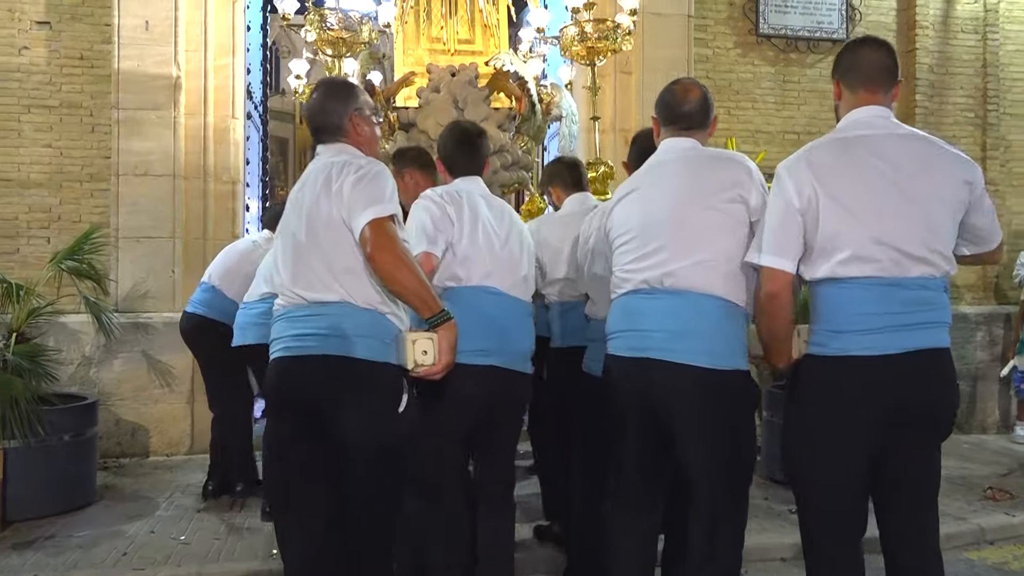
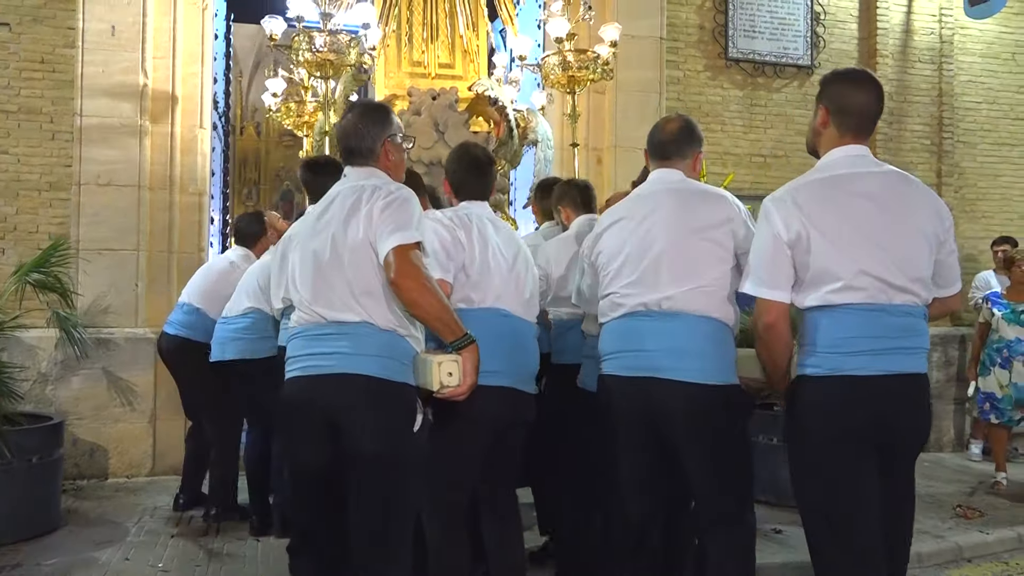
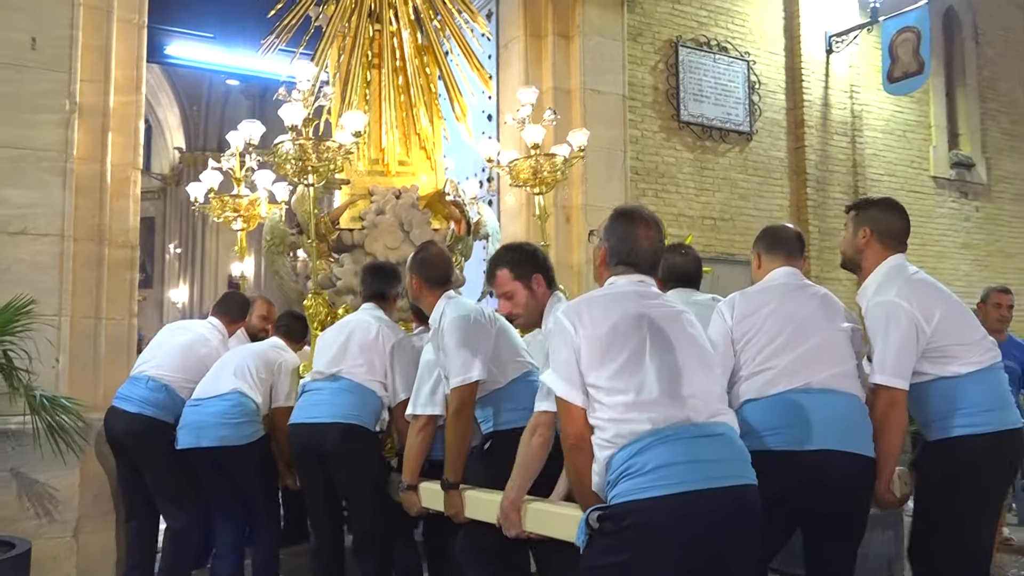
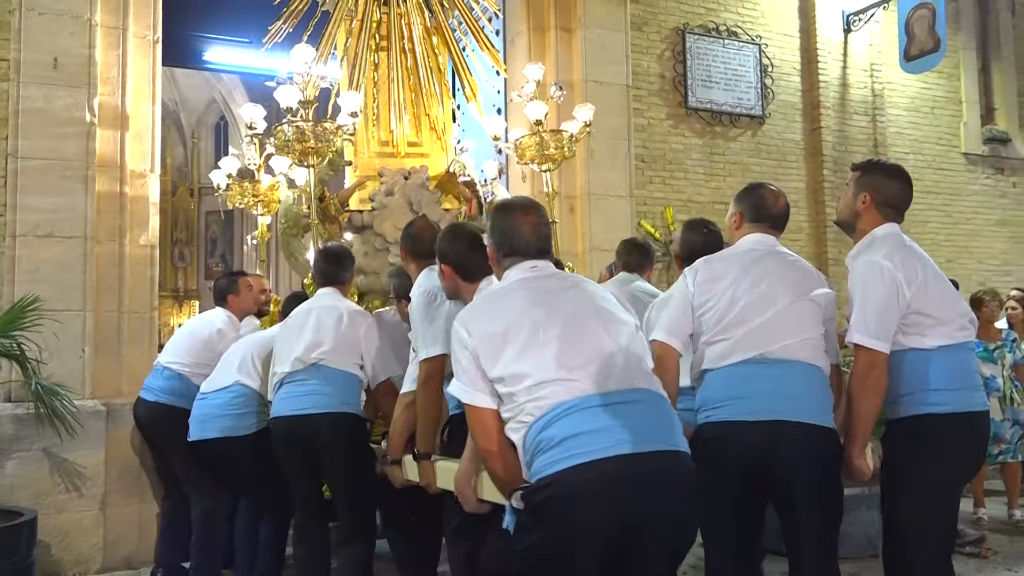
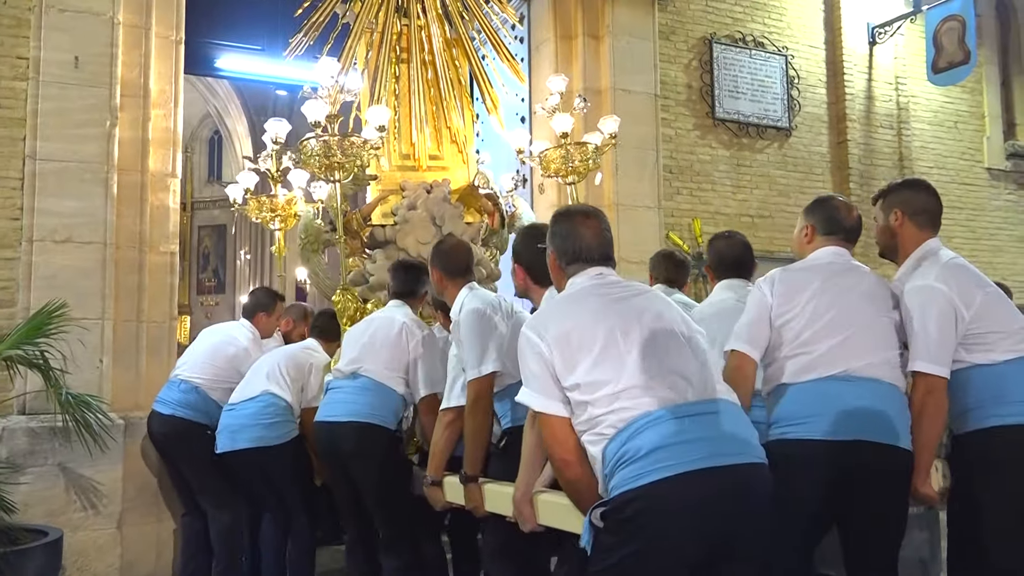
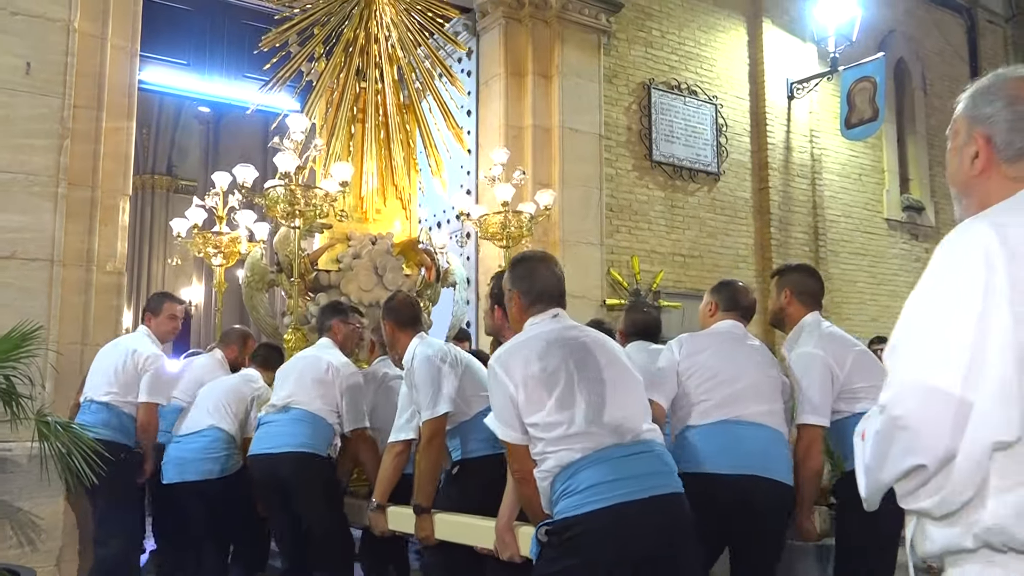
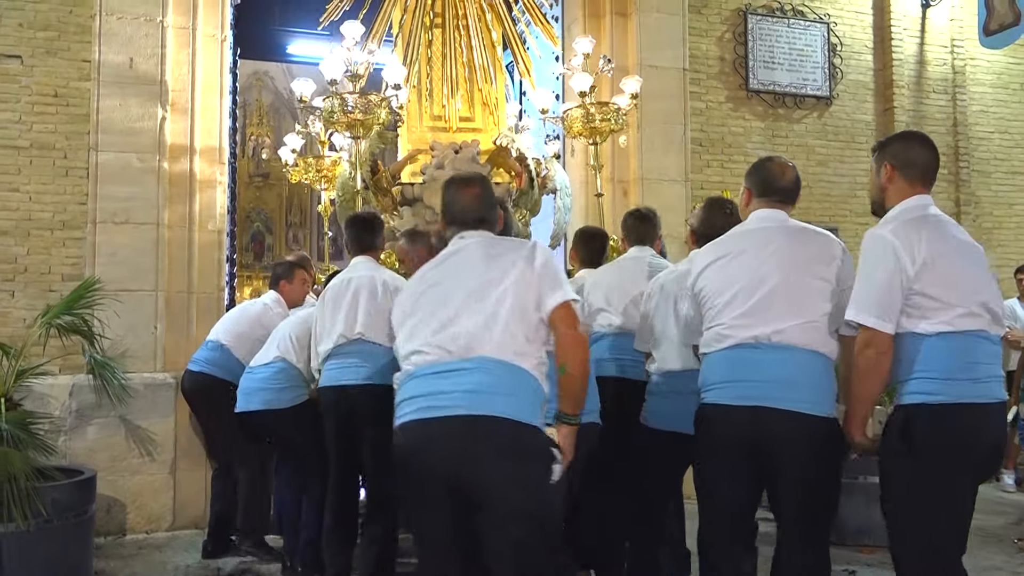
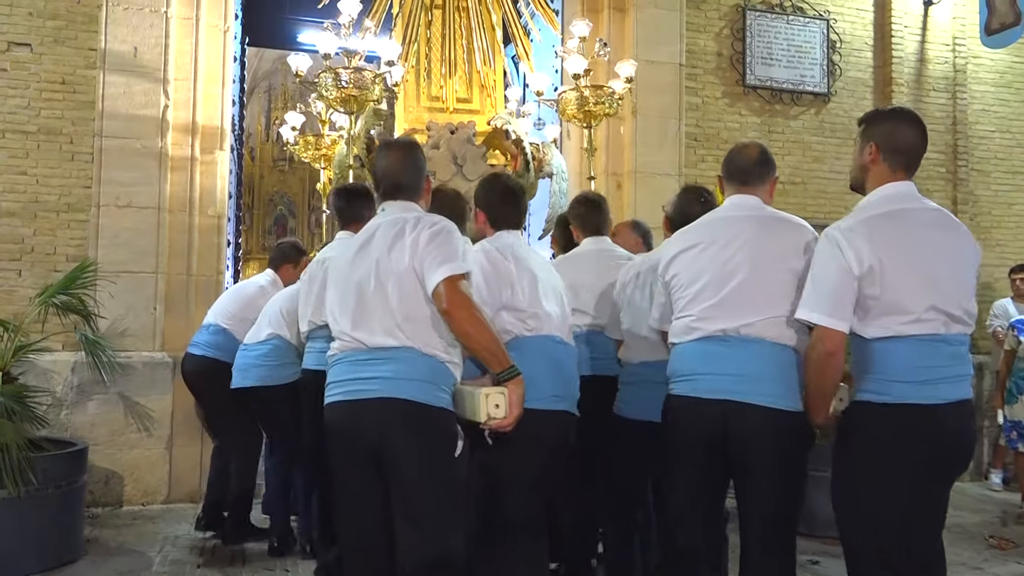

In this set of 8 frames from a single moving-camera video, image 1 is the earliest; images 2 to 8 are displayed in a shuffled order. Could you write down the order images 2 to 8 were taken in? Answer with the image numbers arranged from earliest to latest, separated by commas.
2, 8, 7, 4, 5, 3, 6
